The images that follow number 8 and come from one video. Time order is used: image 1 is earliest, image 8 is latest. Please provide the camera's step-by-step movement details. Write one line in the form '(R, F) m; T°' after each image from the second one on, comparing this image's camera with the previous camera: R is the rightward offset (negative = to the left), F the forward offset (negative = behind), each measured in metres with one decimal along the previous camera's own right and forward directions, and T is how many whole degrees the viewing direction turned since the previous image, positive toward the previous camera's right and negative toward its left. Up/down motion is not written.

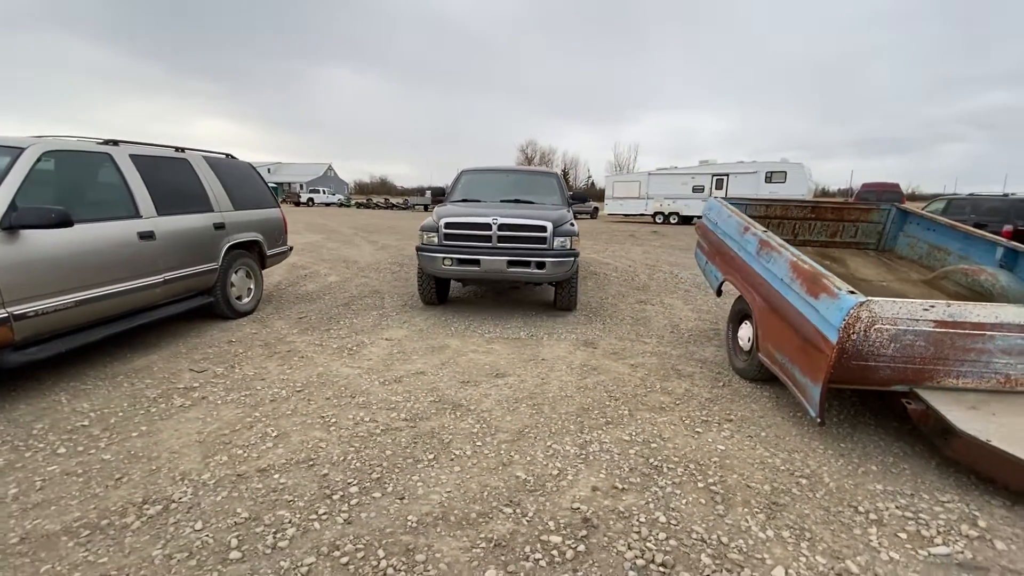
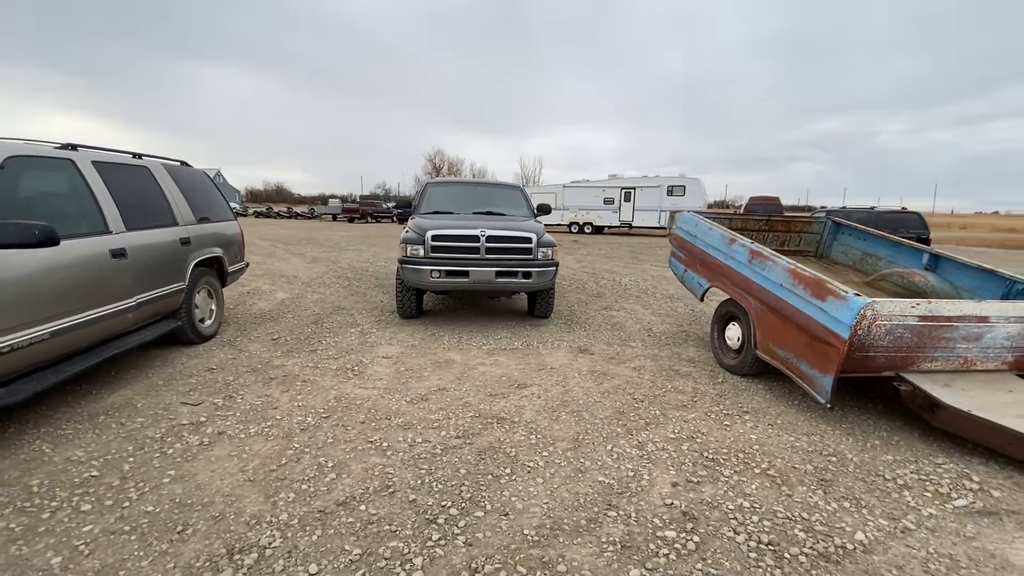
(-1.0, 0.0) m; +11°
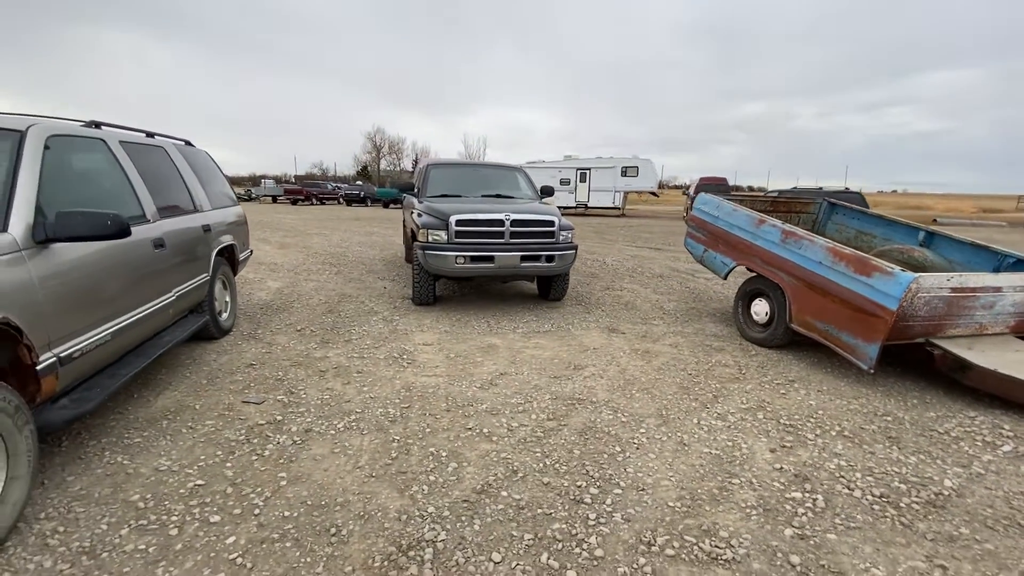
(-1.0, 0.0) m; +7°
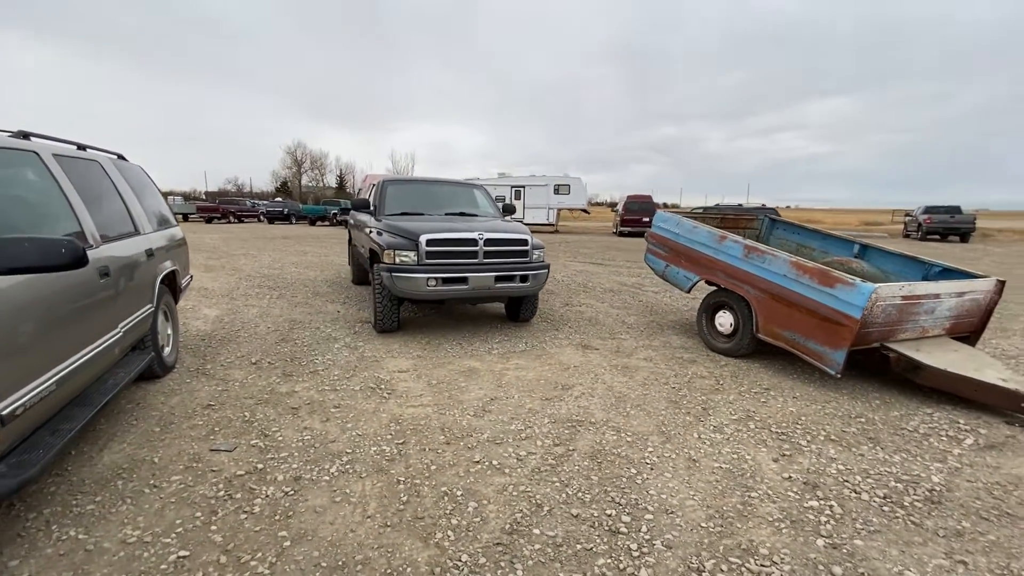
(-0.5, +0.1) m; +8°
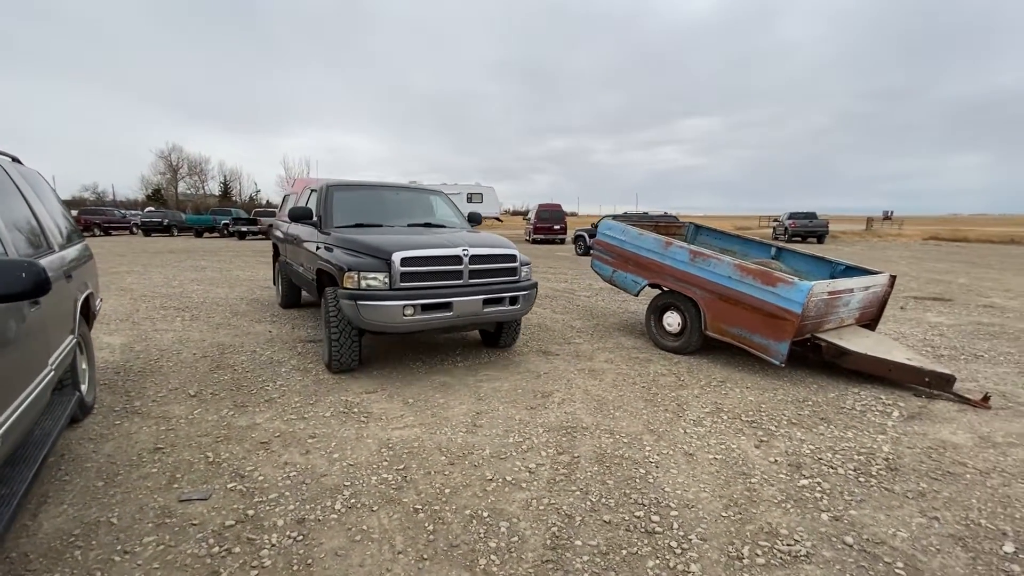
(-0.6, +0.1) m; +11°
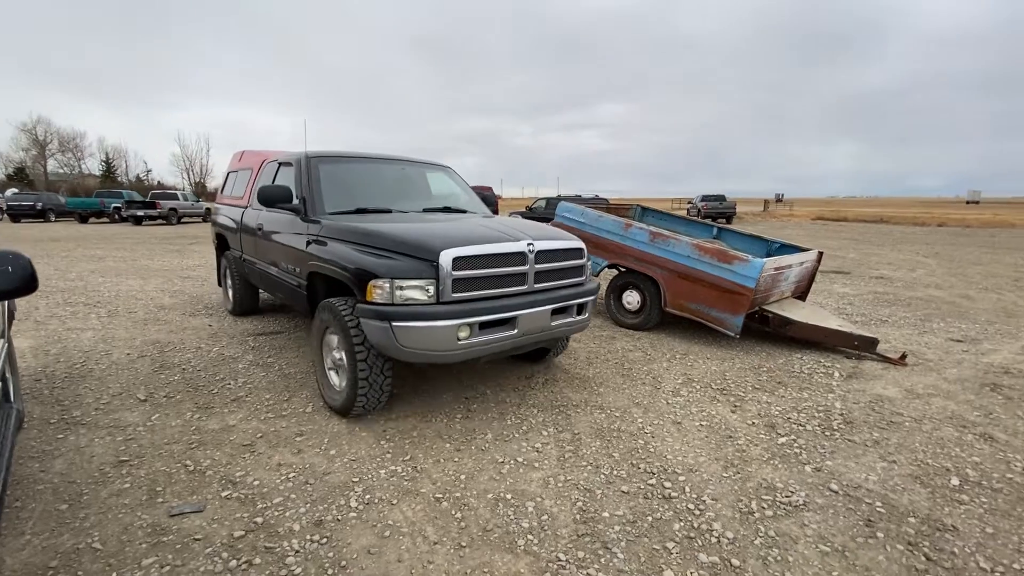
(-0.5, +0.1) m; +9°
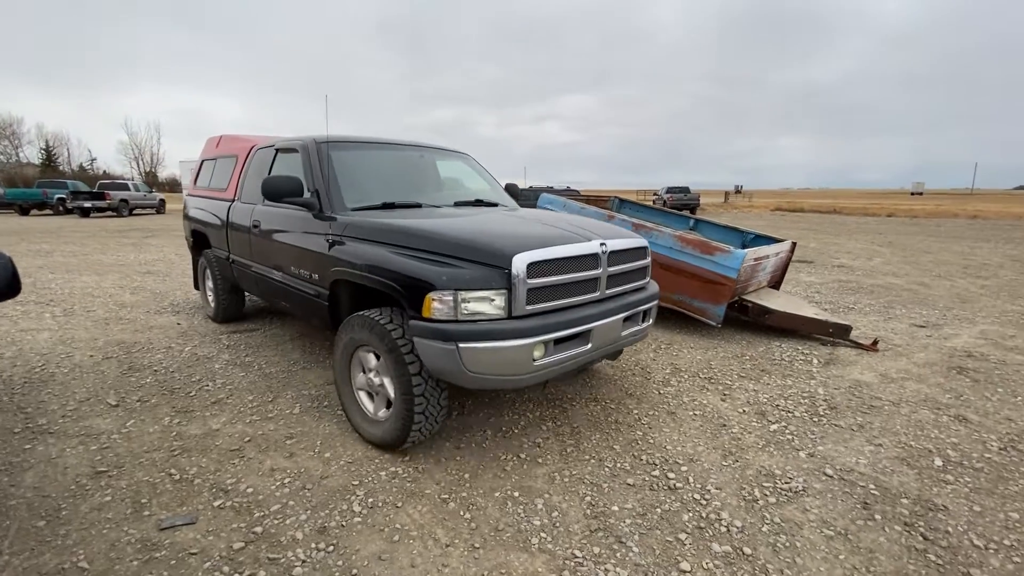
(-0.2, +0.1) m; +4°
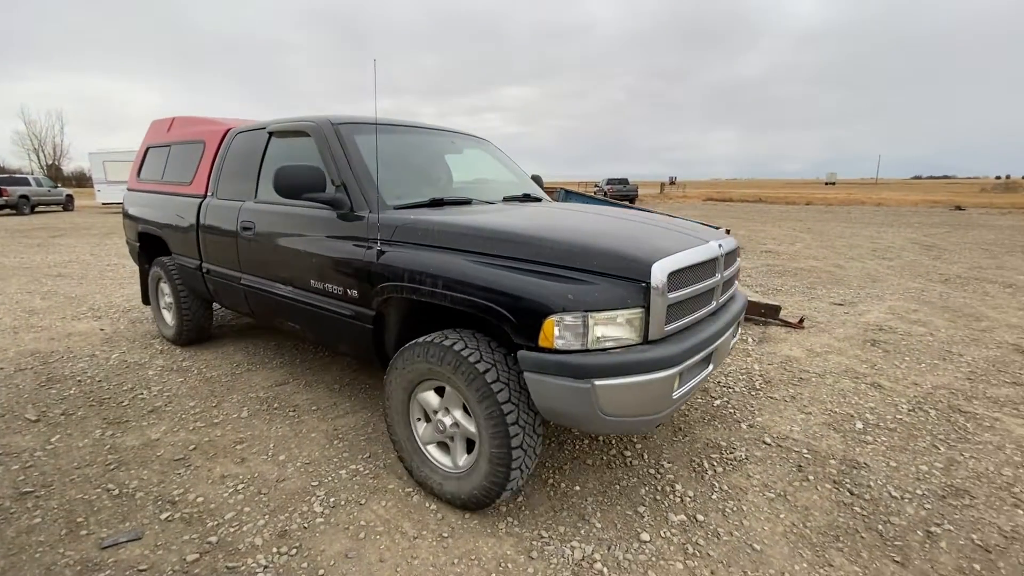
(-0.1, 0.0) m; +6°
